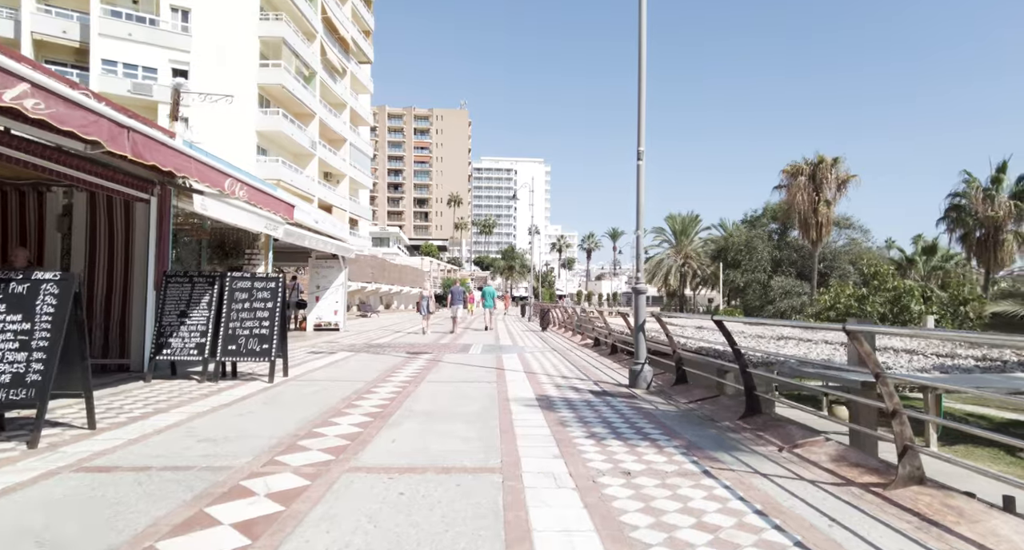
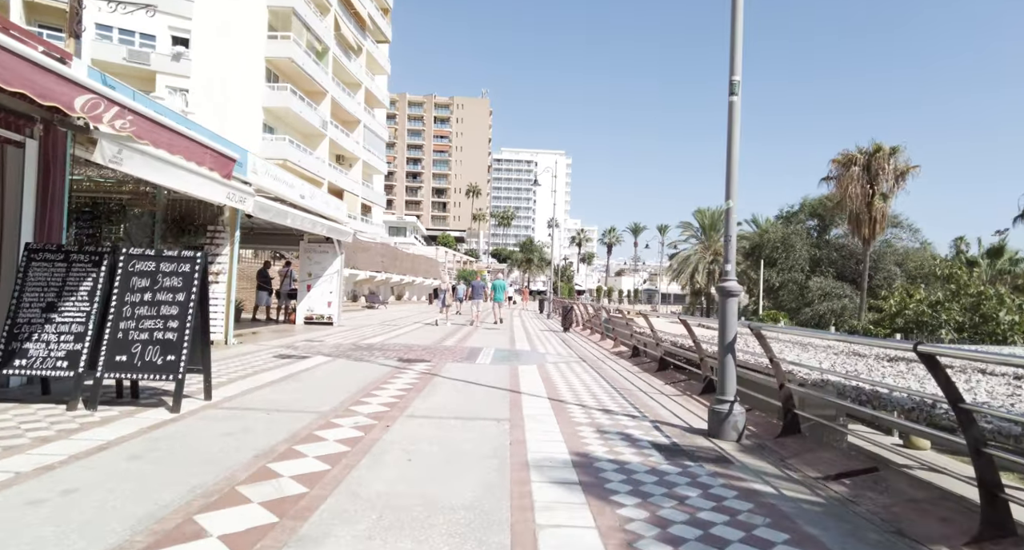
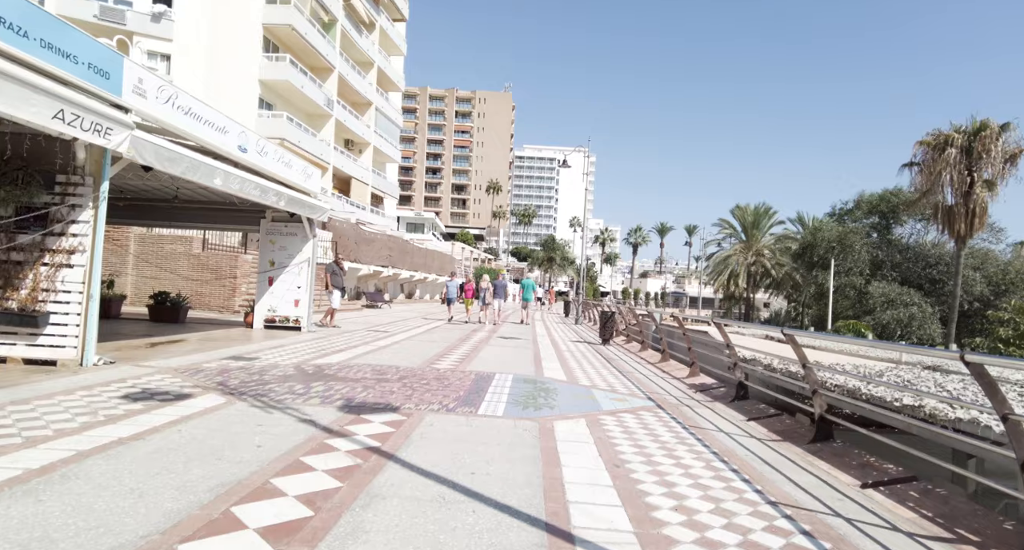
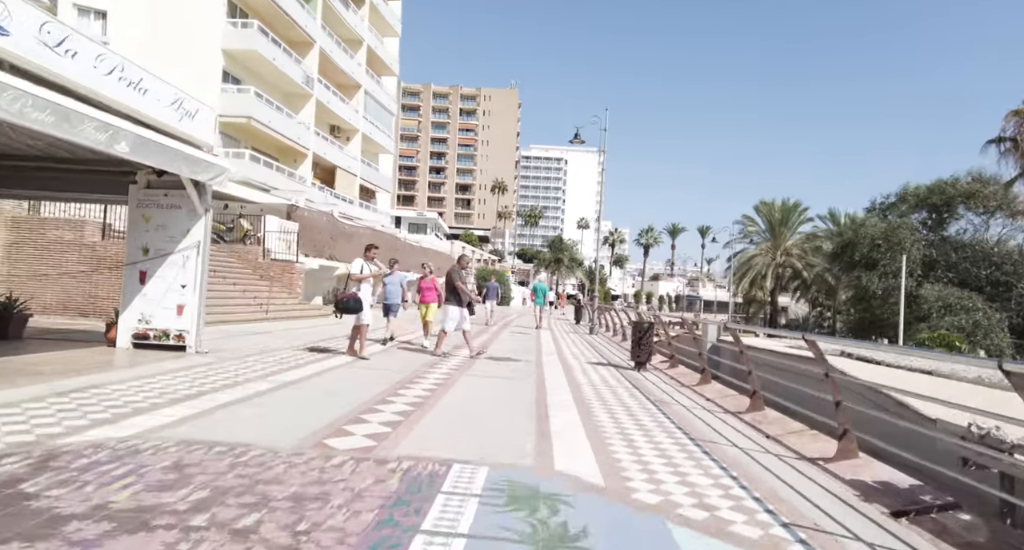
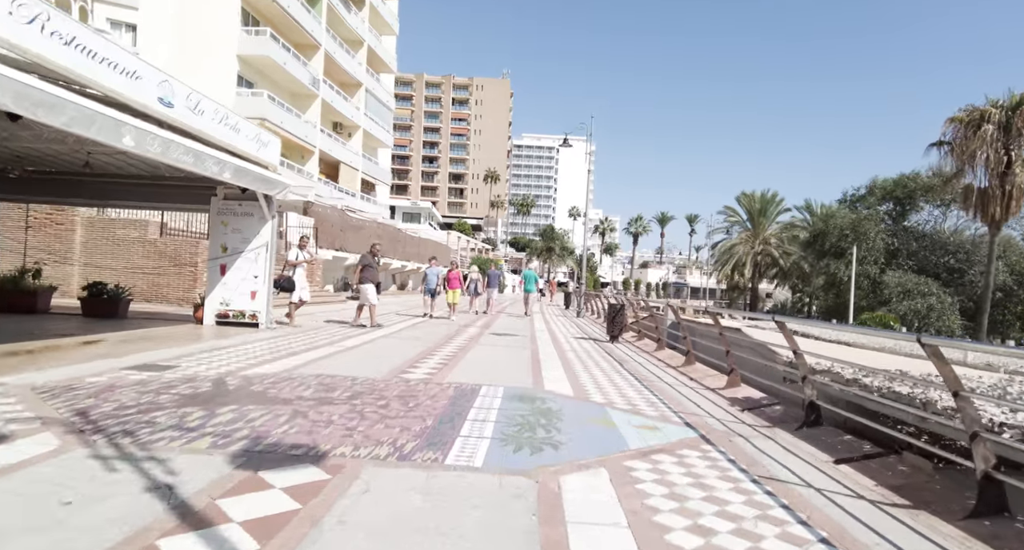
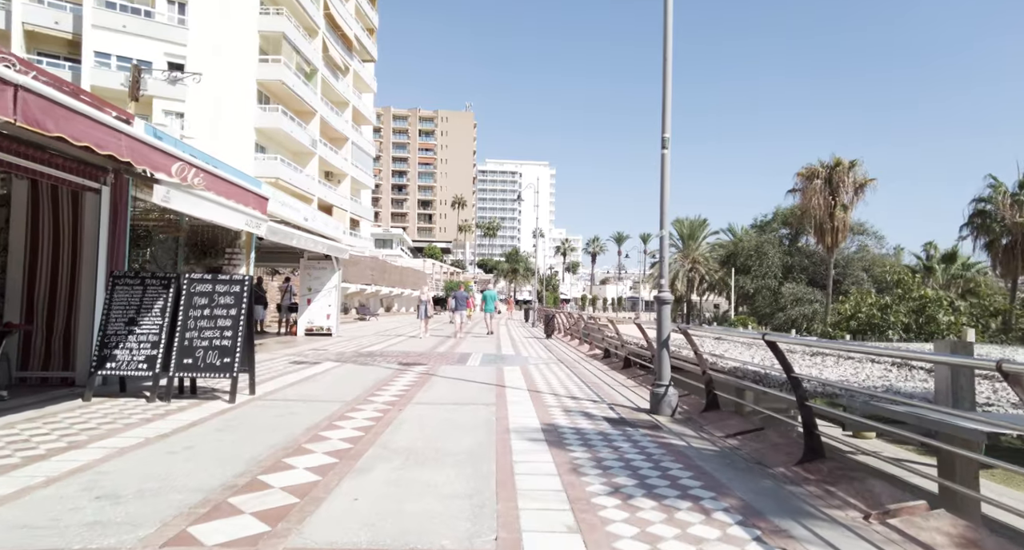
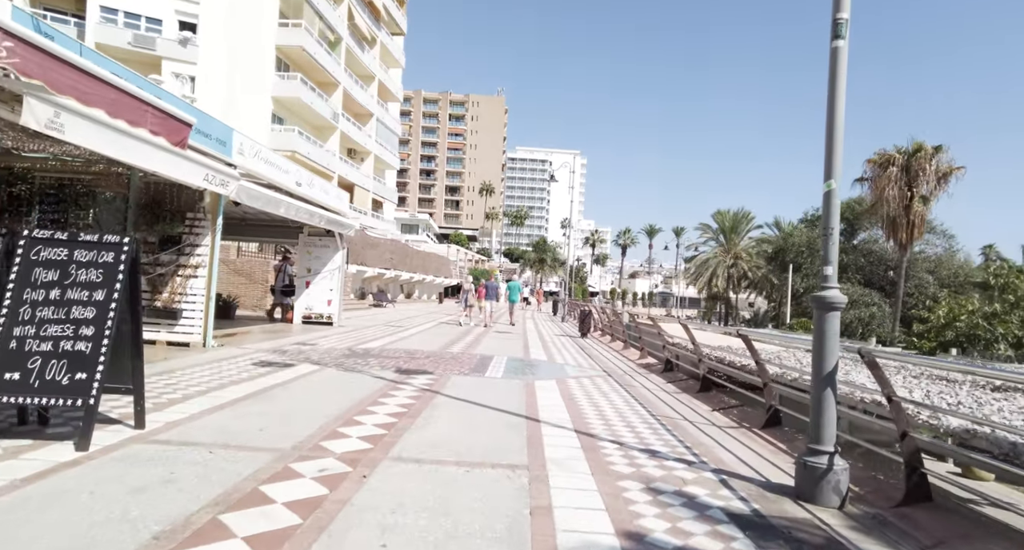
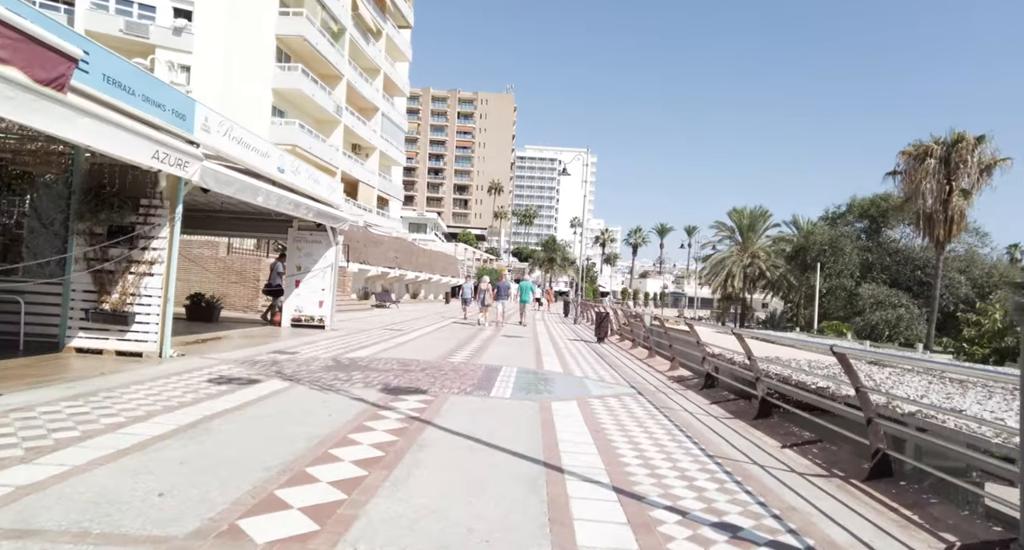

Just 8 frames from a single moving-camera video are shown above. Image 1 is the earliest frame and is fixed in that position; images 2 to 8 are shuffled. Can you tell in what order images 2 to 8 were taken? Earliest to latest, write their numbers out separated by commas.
6, 2, 7, 8, 3, 5, 4
